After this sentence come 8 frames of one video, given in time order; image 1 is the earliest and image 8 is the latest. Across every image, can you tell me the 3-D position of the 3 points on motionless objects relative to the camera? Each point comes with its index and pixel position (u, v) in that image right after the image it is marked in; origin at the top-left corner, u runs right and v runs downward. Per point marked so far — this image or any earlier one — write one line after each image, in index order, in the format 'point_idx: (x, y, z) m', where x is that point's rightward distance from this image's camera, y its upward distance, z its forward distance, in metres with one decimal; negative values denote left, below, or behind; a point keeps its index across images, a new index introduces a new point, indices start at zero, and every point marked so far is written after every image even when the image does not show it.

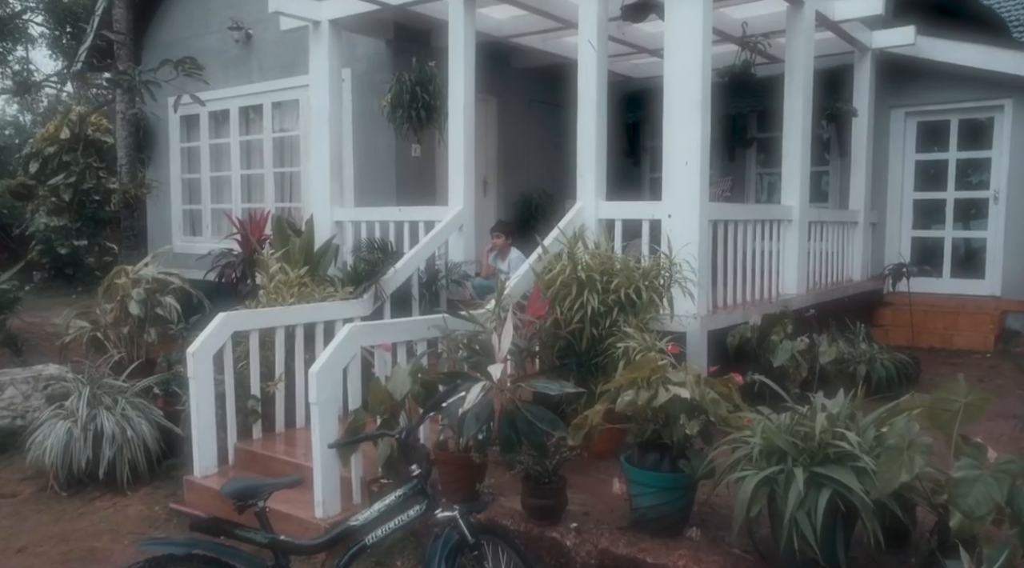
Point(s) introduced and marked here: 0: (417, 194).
0: (-0.9, +0.8, +8.7) m
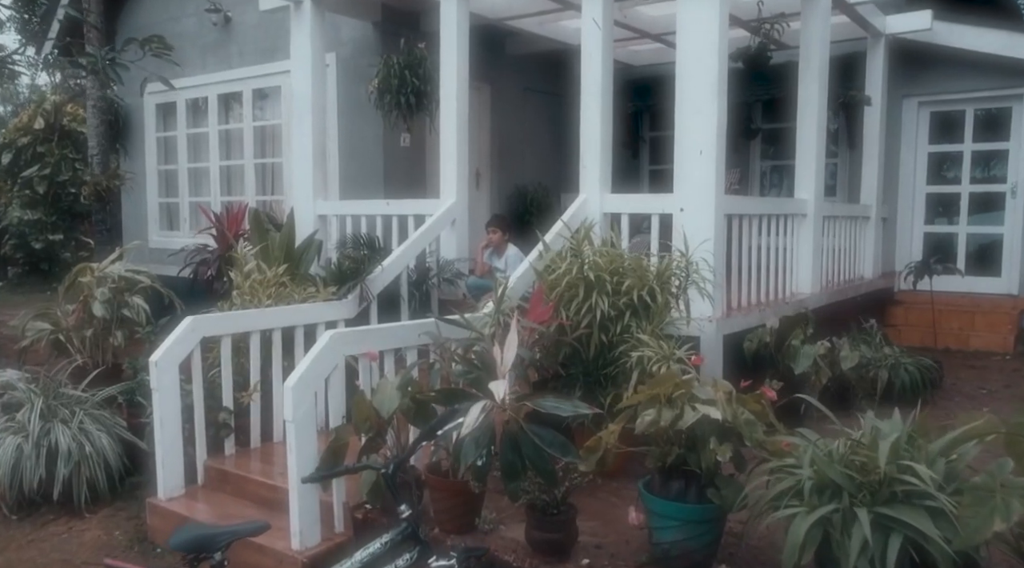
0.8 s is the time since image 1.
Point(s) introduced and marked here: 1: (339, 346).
0: (-0.9, +0.9, +8.1) m
1: (-0.8, -0.3, +4.1) m
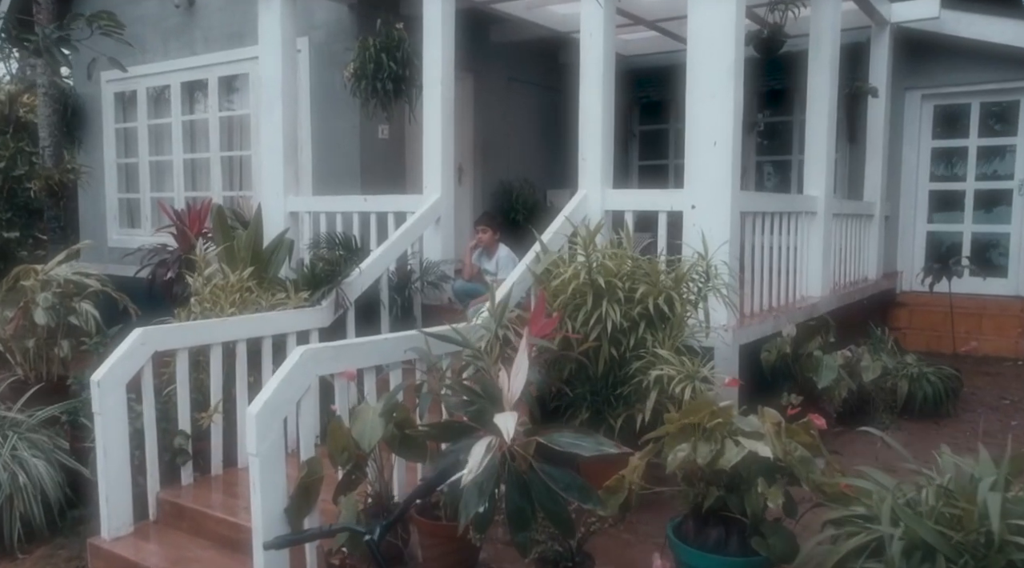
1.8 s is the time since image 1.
0: (-1.0, +0.8, +7.6) m
1: (-0.8, -0.3, +3.5) m
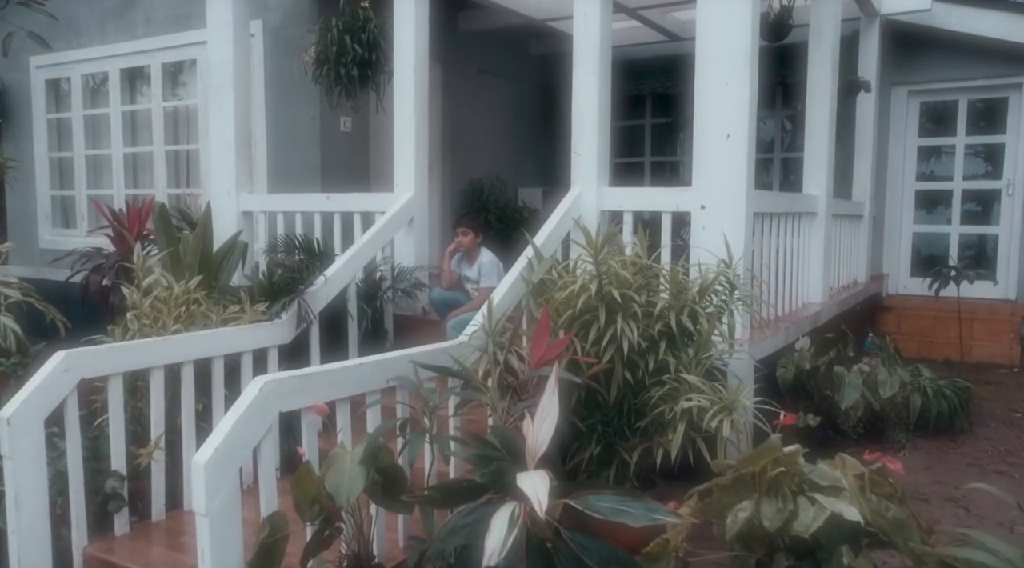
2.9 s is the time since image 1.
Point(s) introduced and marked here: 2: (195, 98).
0: (-1.2, +0.8, +6.9) m
1: (-0.7, -0.4, +2.8) m
2: (-2.4, +1.4, +6.9) m
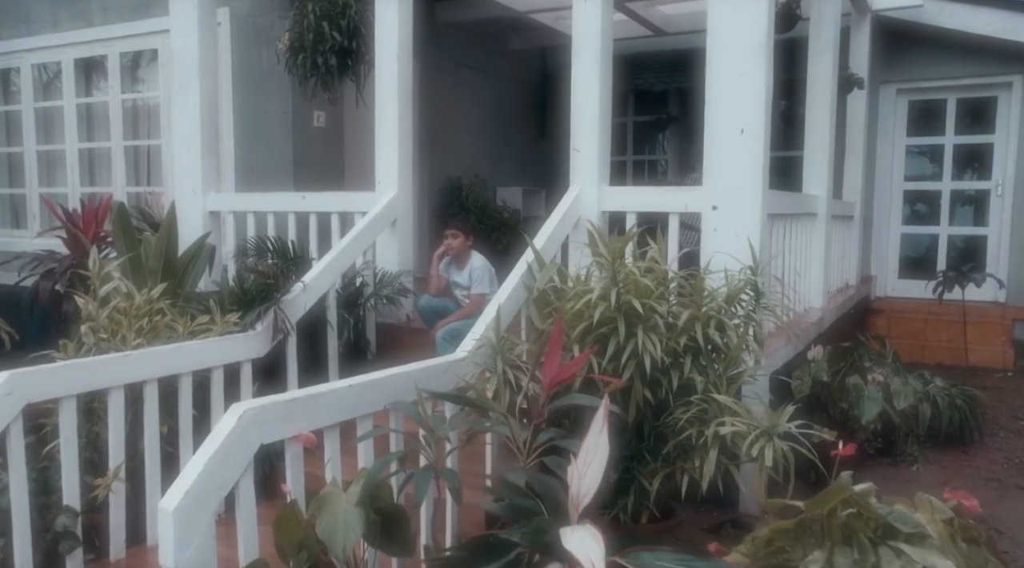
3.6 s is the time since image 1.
0: (-1.3, +0.8, +6.5) m
1: (-0.7, -0.4, +2.5) m
2: (-2.5, +1.4, +6.5) m
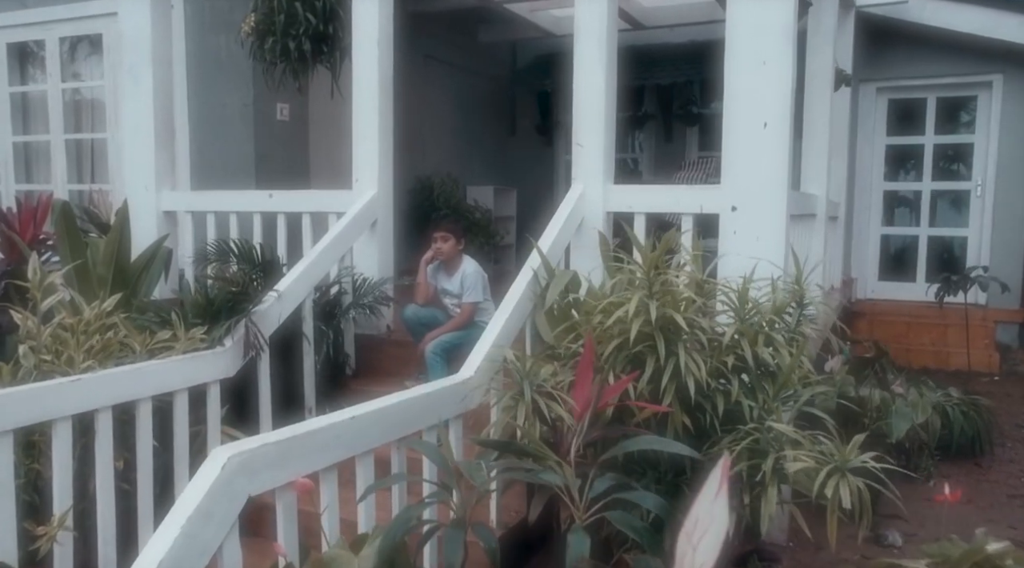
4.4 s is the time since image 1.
0: (-1.5, +0.7, +6.0) m
1: (-0.6, -0.4, +2.0) m
2: (-2.7, +1.3, +5.9) m
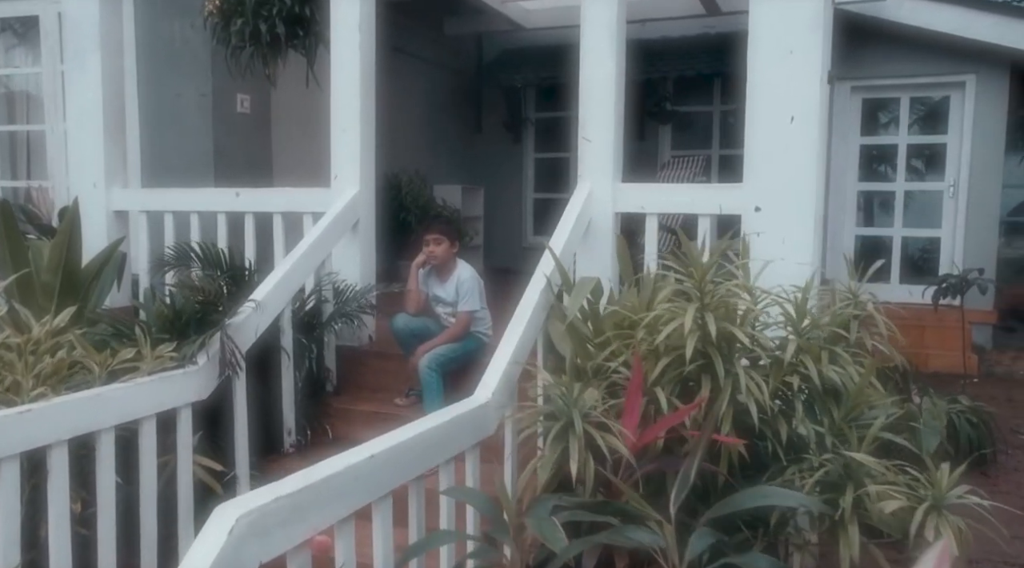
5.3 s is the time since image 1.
0: (-1.6, +0.7, +5.5) m
1: (-0.5, -0.5, +1.6) m
2: (-2.8, +1.3, +5.4) m
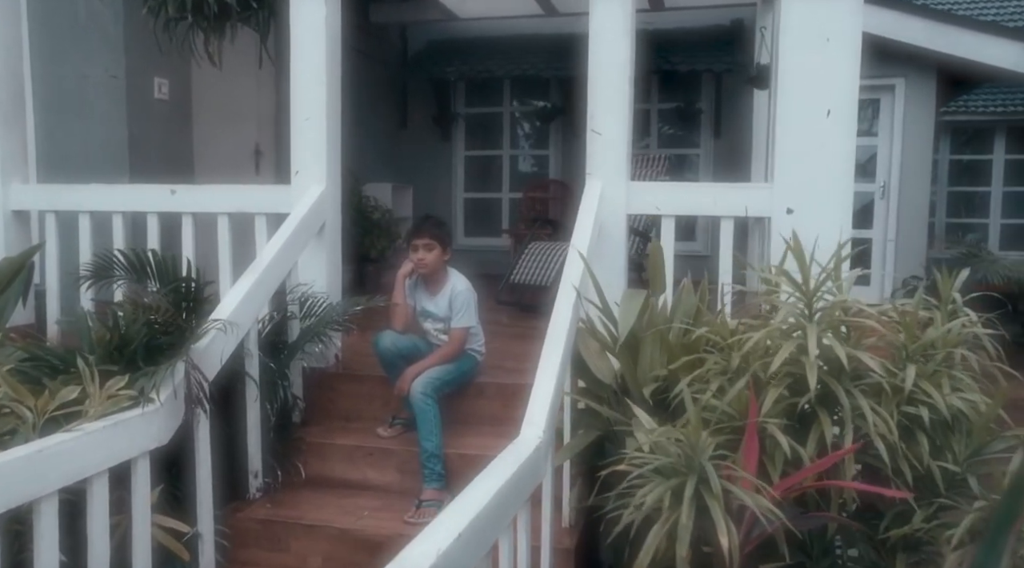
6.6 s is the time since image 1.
0: (-1.8, +0.6, +4.9) m
1: (-0.2, -0.5, +1.1) m
2: (-3.0, +1.2, +4.6) m
